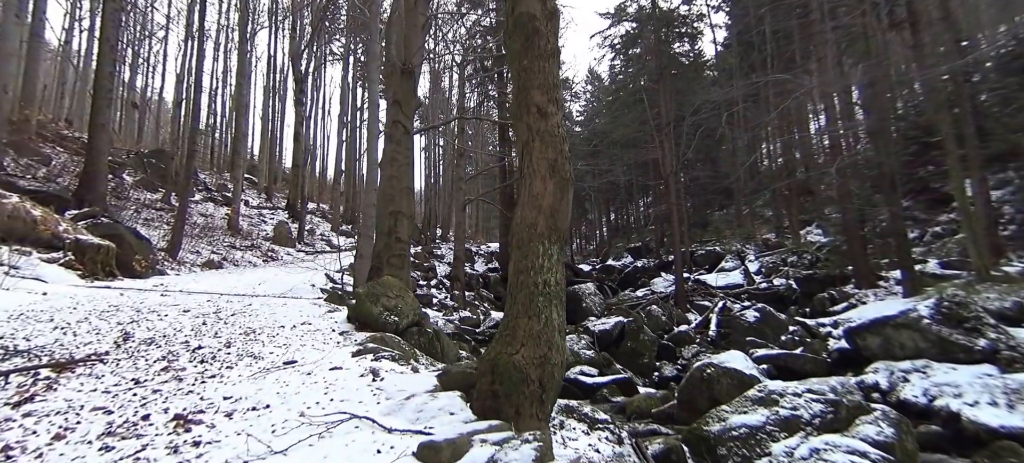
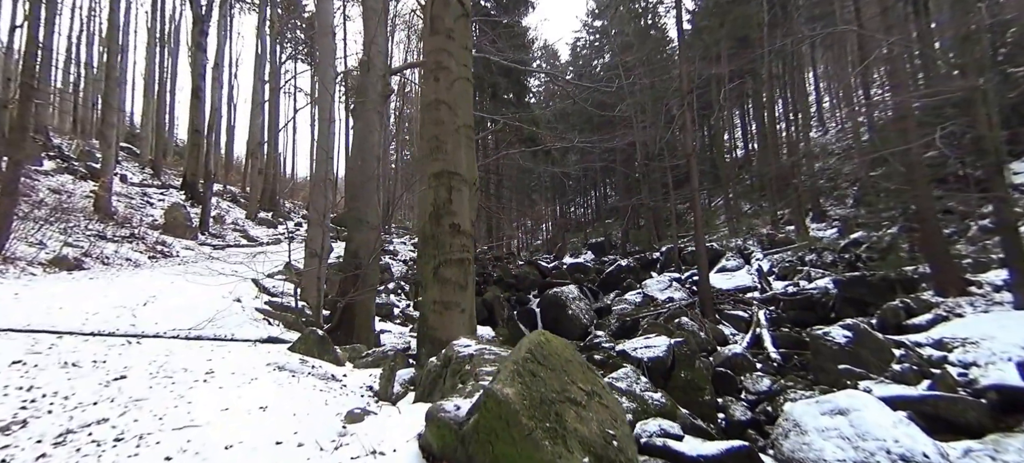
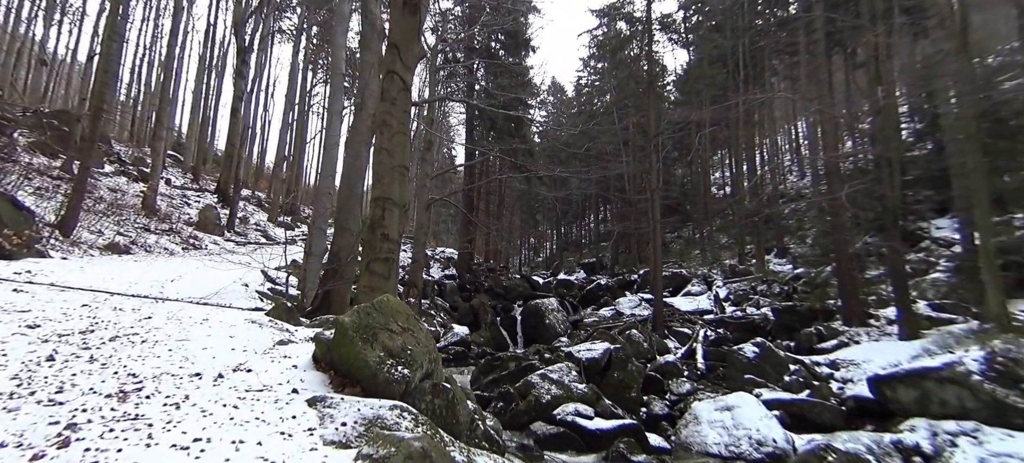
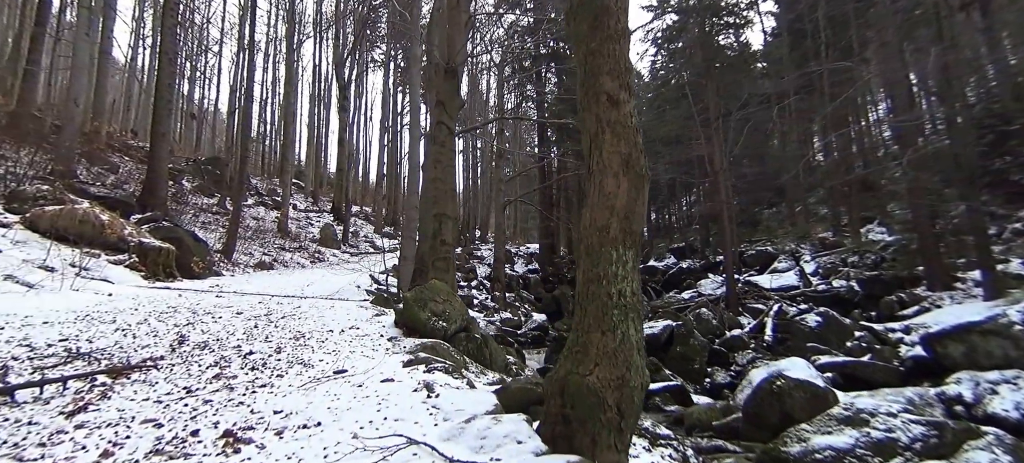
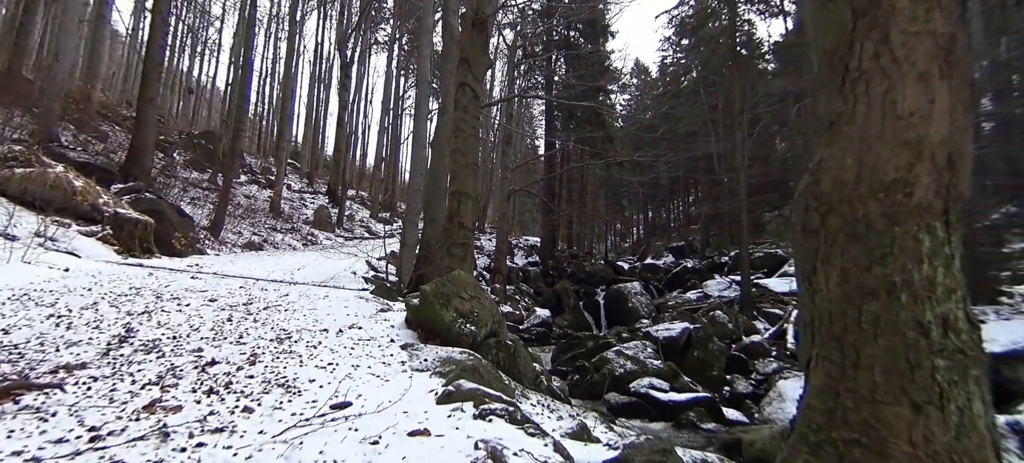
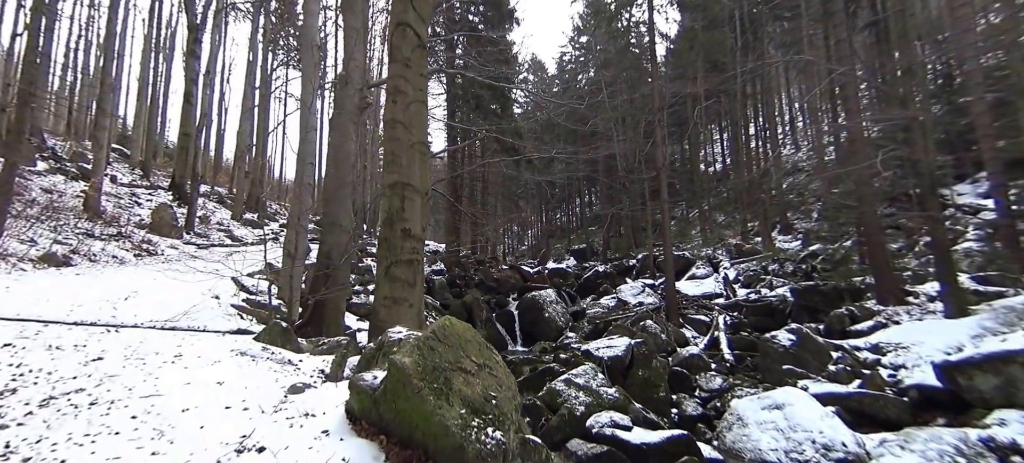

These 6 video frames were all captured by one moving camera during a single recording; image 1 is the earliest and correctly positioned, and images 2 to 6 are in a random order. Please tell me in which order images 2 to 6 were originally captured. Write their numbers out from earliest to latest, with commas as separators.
4, 5, 3, 6, 2
